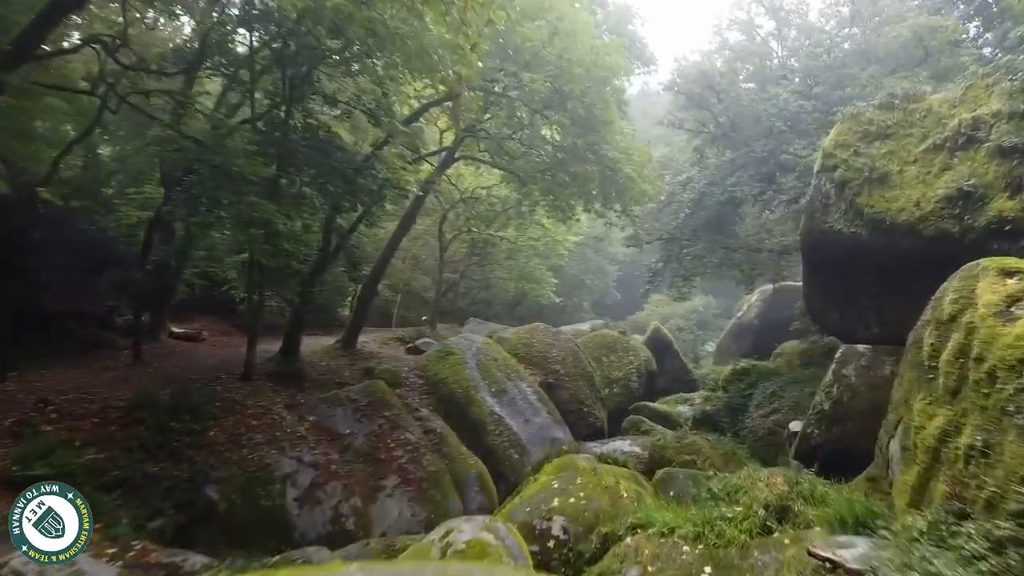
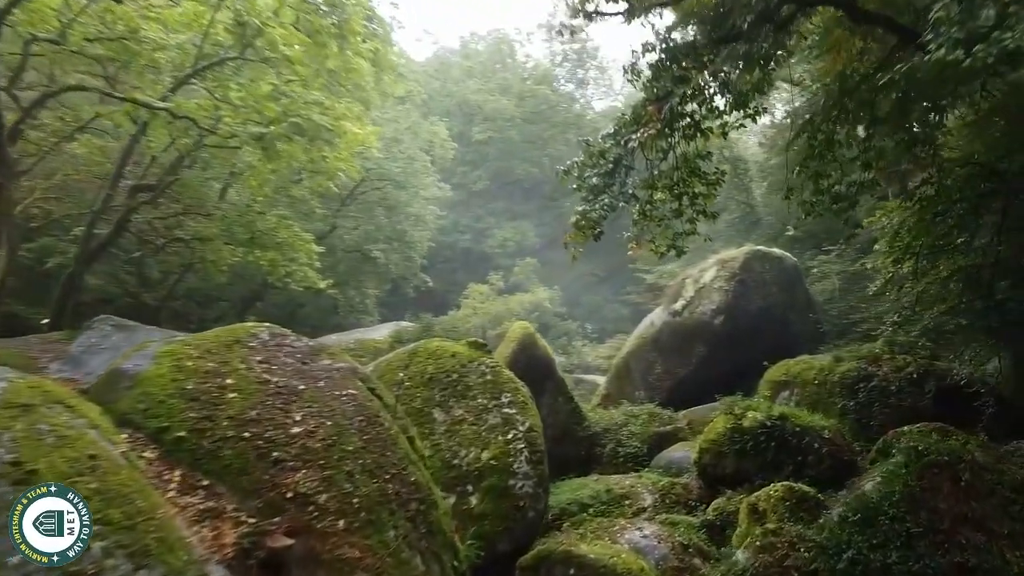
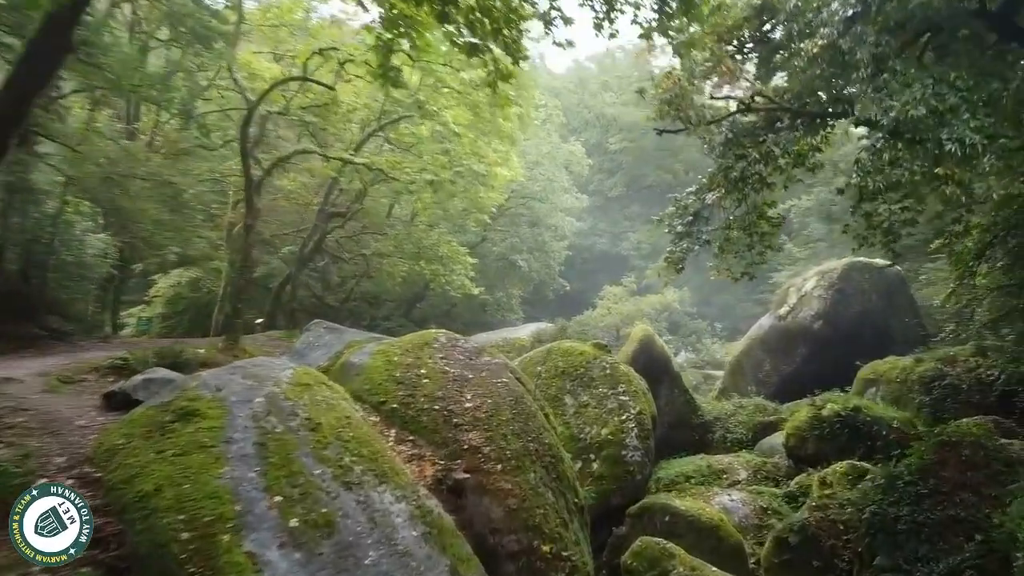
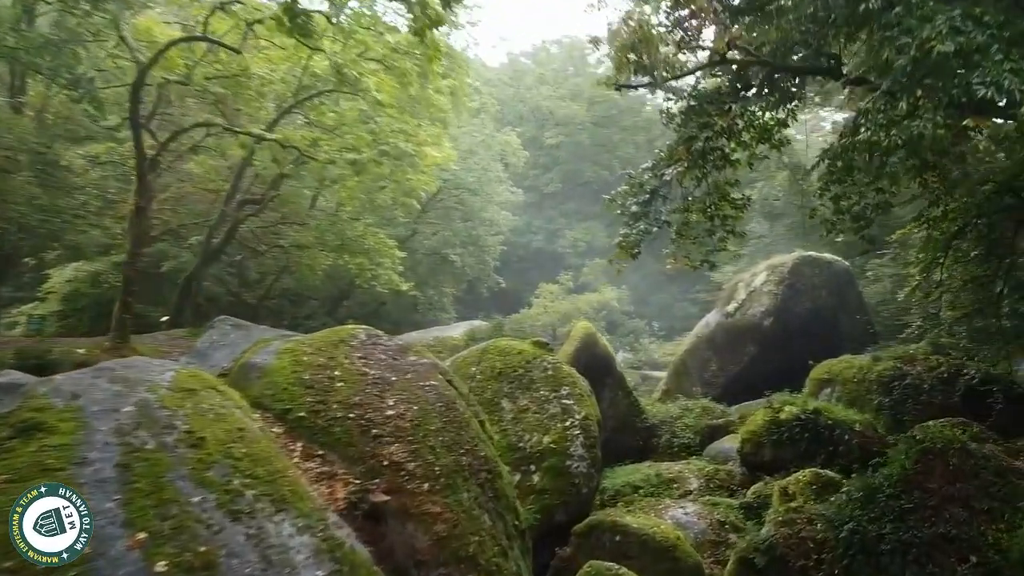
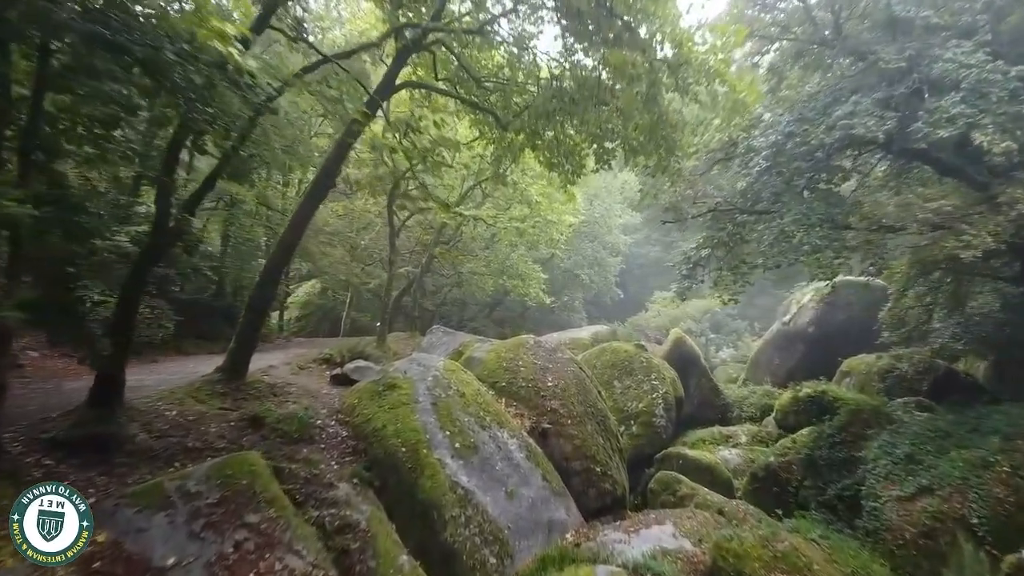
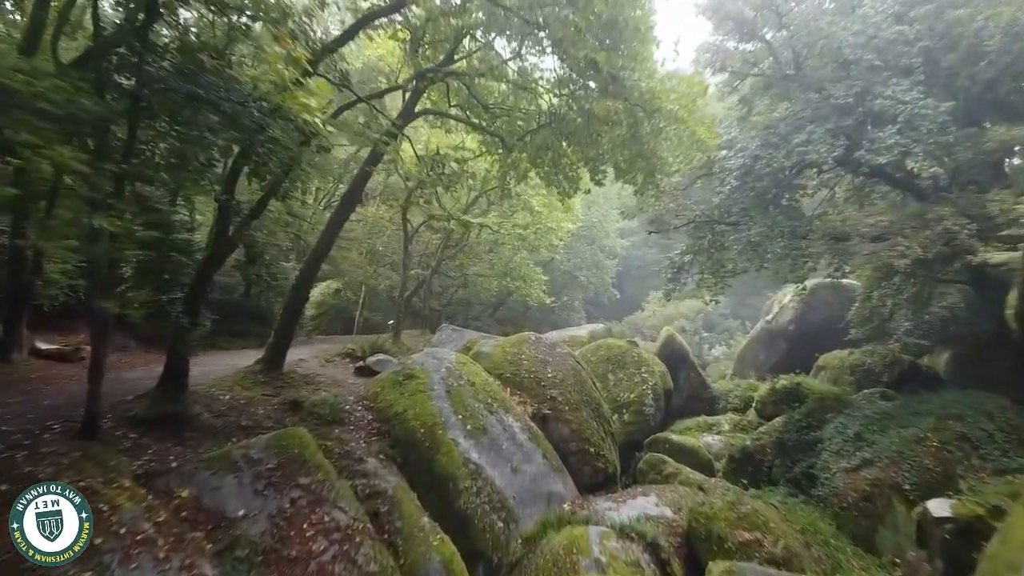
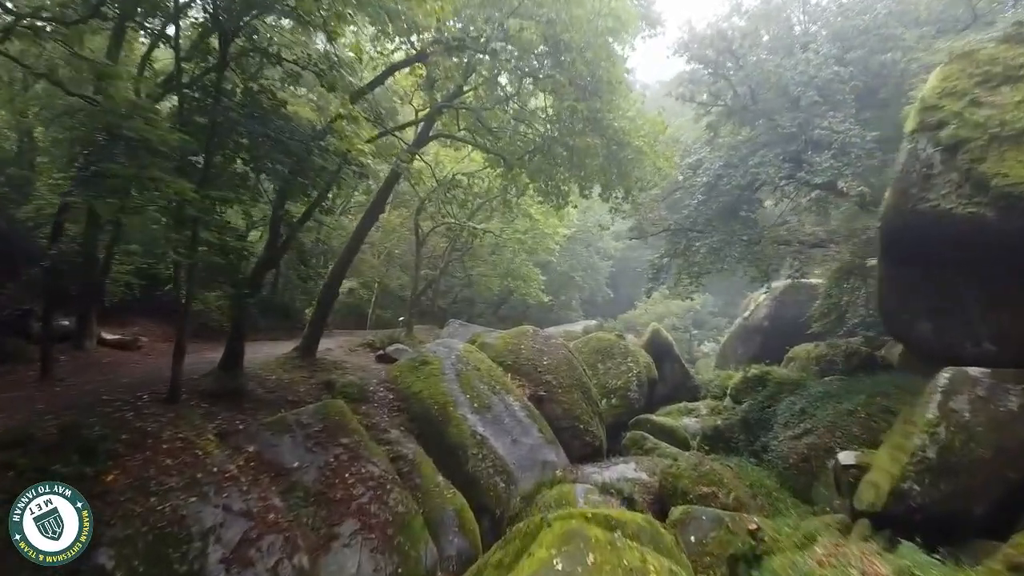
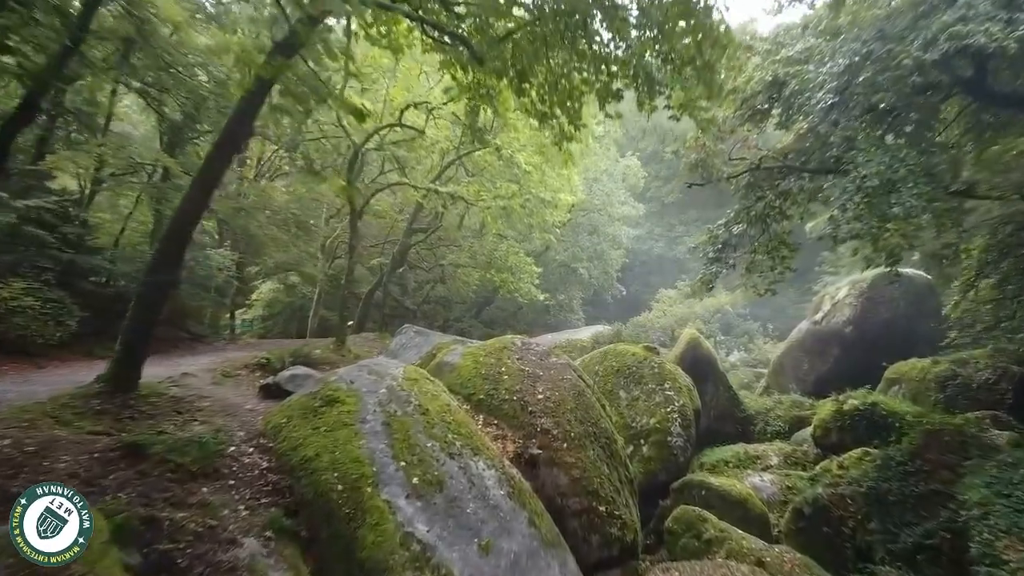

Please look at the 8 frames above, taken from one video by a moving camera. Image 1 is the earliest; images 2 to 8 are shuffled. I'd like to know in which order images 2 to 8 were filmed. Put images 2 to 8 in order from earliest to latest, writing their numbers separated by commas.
7, 6, 5, 8, 3, 4, 2
